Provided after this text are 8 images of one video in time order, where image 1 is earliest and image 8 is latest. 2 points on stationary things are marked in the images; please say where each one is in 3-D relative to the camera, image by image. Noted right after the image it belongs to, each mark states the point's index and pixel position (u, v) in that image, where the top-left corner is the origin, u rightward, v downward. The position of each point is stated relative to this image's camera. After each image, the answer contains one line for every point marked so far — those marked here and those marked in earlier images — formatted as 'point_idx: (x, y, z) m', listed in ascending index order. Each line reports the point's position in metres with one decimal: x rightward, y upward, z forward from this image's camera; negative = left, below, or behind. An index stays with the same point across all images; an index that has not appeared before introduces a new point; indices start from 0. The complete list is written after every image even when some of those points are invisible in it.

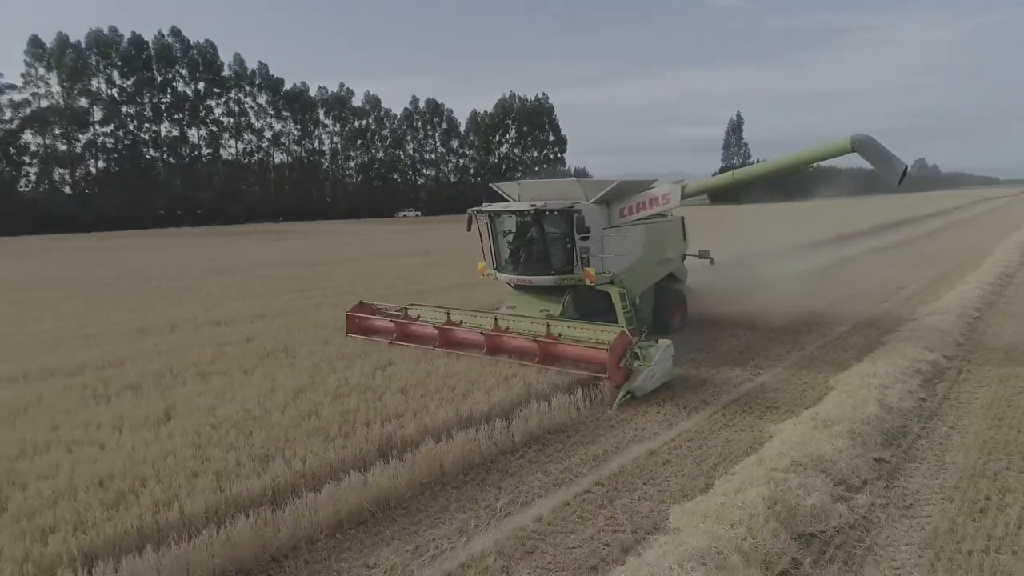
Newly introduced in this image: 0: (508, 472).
0: (-0.1, -1.4, +5.5) m
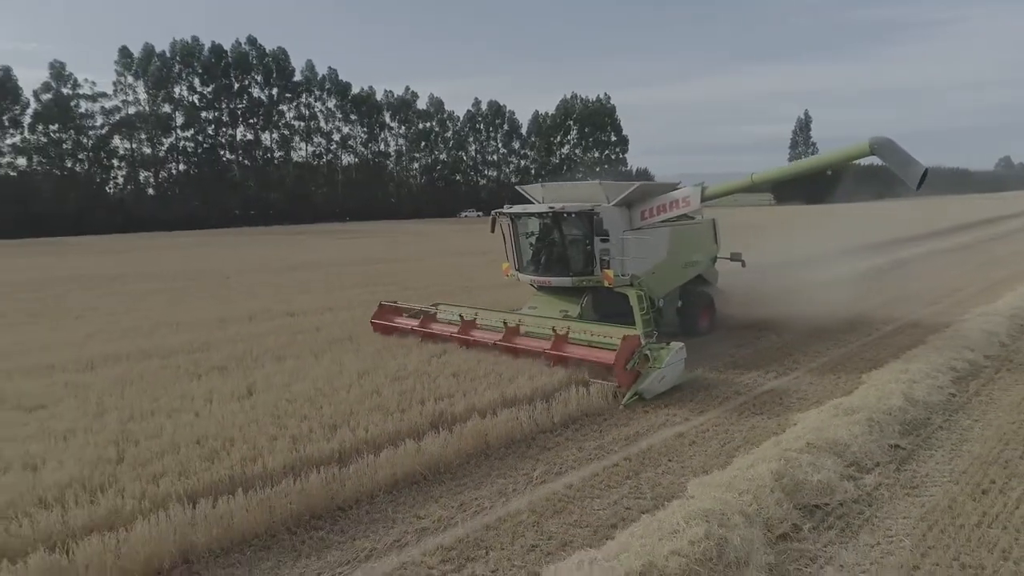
0: (+0.3, -1.4, +6.1) m
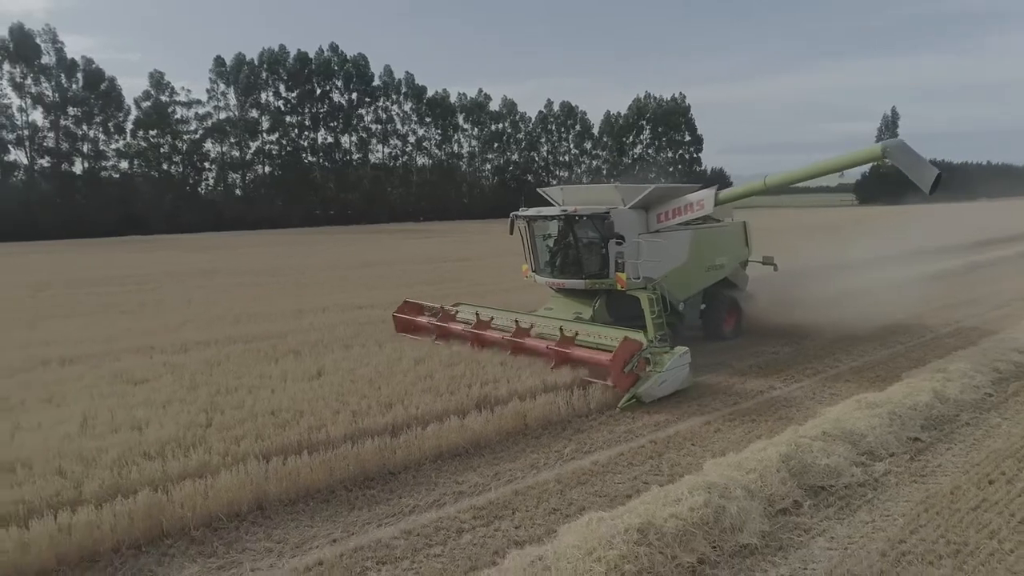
0: (+0.6, -1.3, +6.7) m
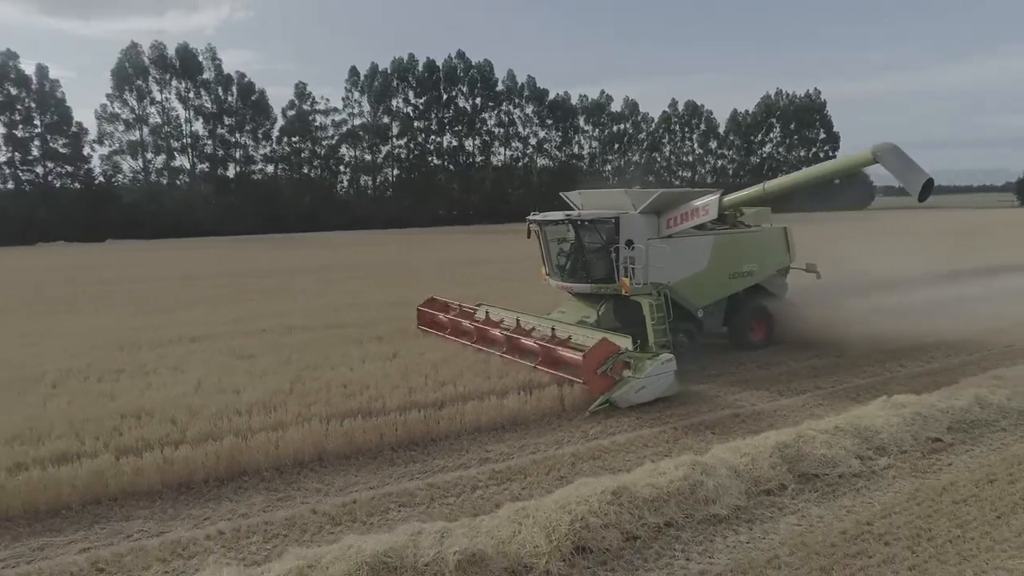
0: (+1.0, -1.3, +7.3) m
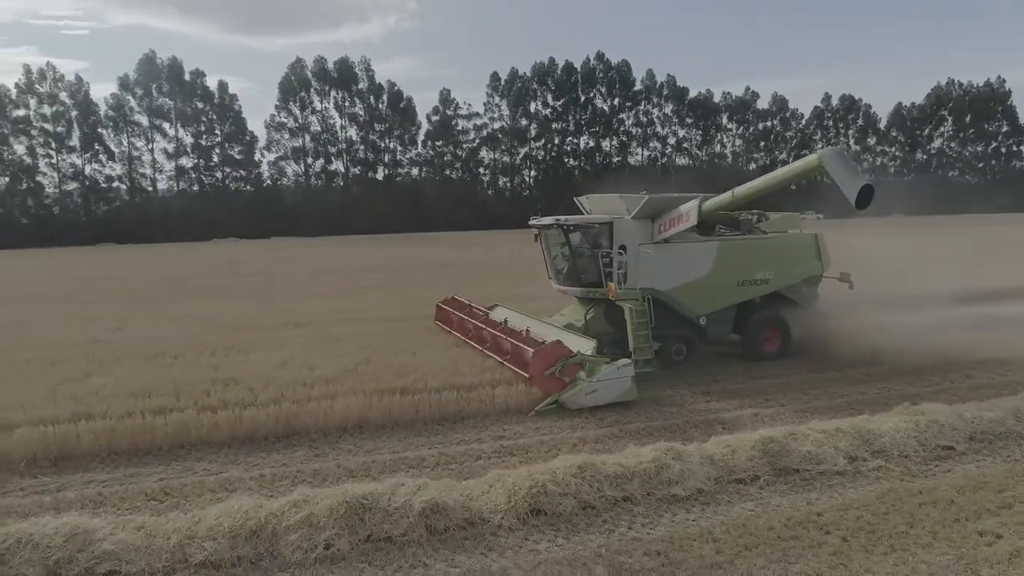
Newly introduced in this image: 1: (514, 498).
0: (+1.3, -1.3, +7.9) m
1: (0.0, -1.5, +5.2) m
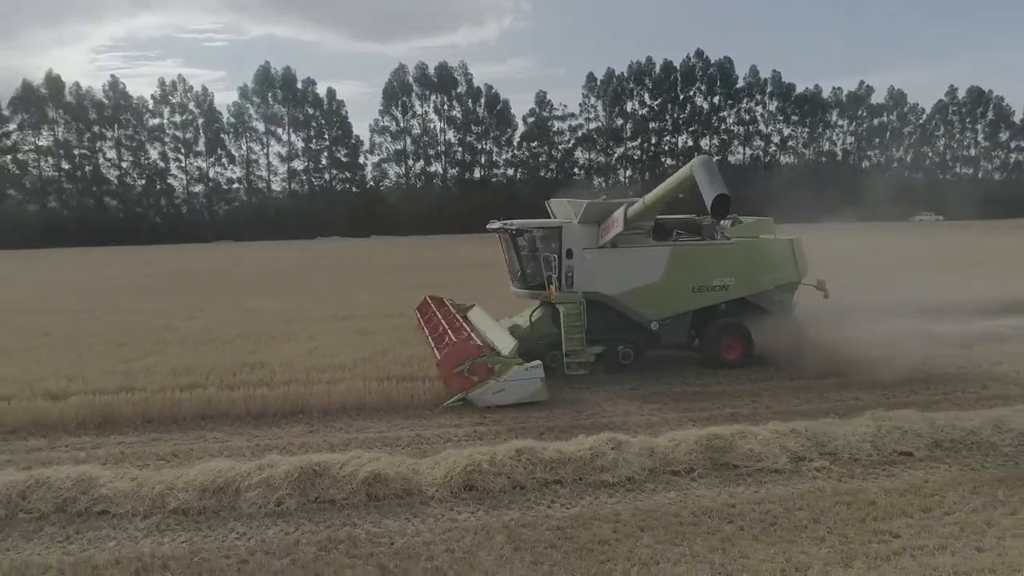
0: (+1.2, -1.3, +8.3) m
1: (-0.5, -1.5, +5.9) m
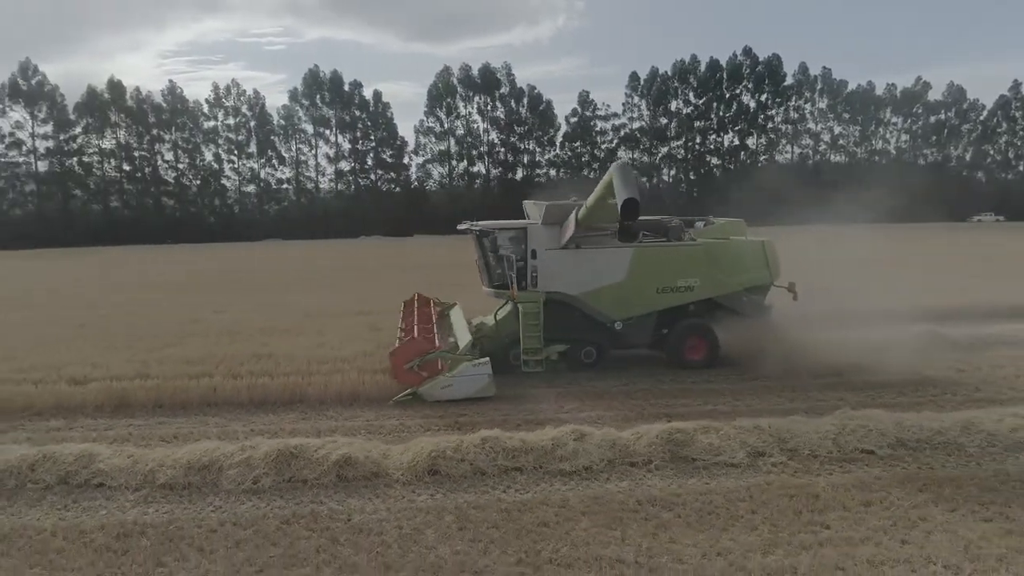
0: (+1.0, -1.3, +8.6) m
1: (-0.8, -1.5, +6.3) m
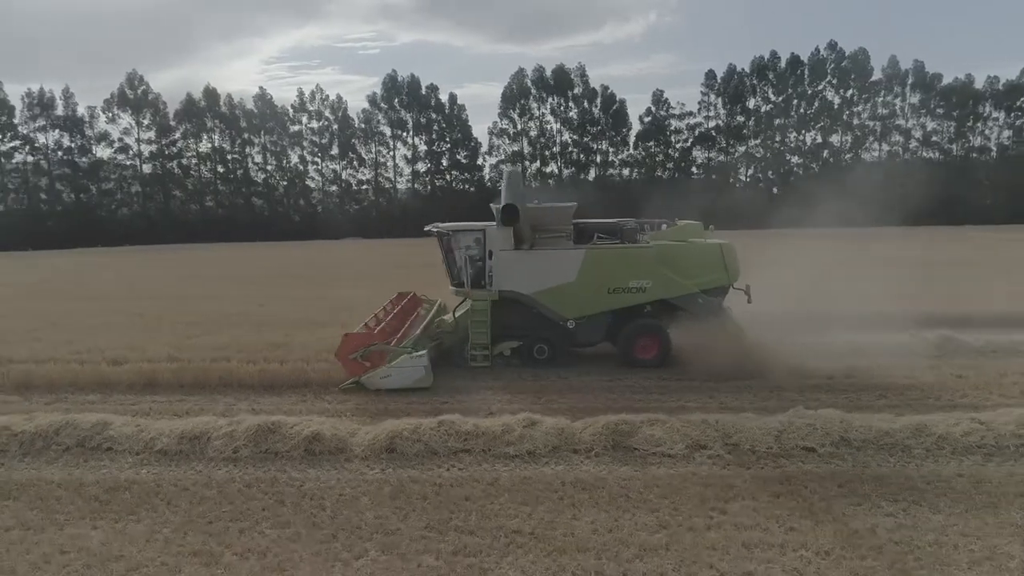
0: (+0.8, -1.3, +9.0) m
1: (-1.3, -1.5, +7.0) m
